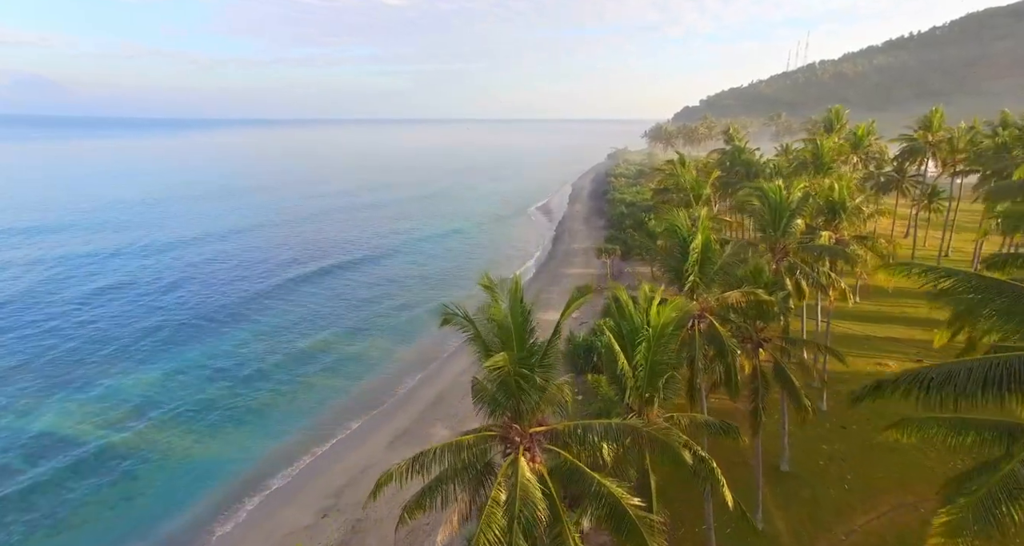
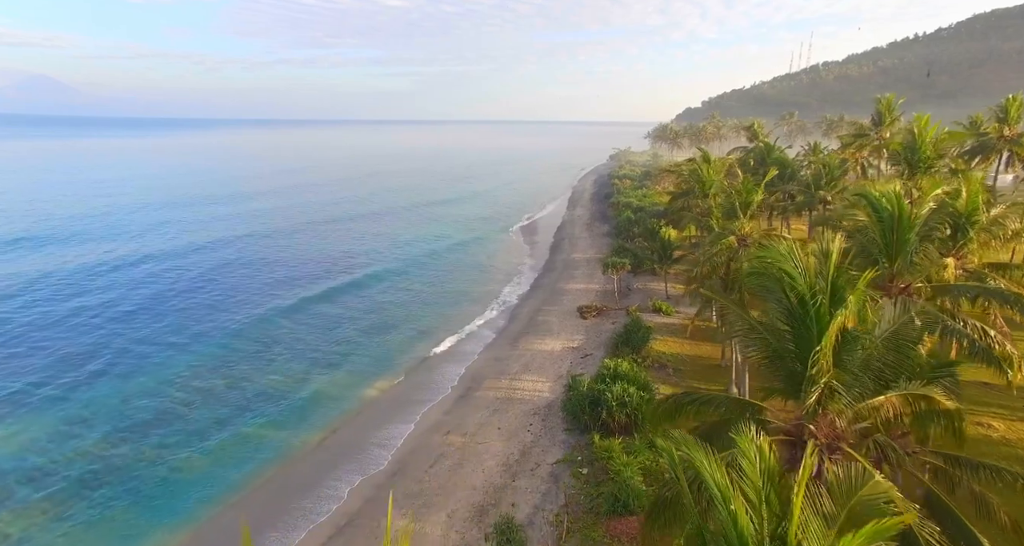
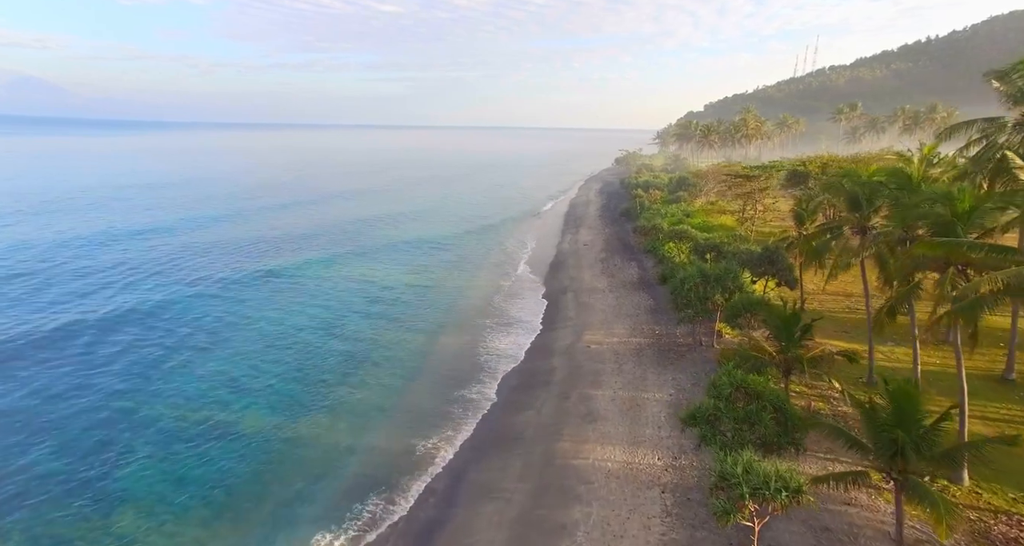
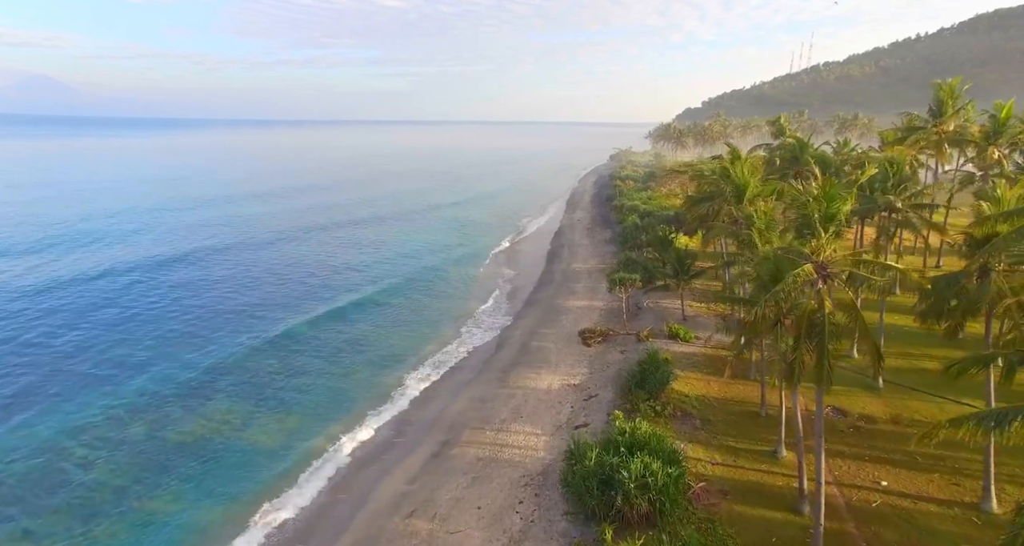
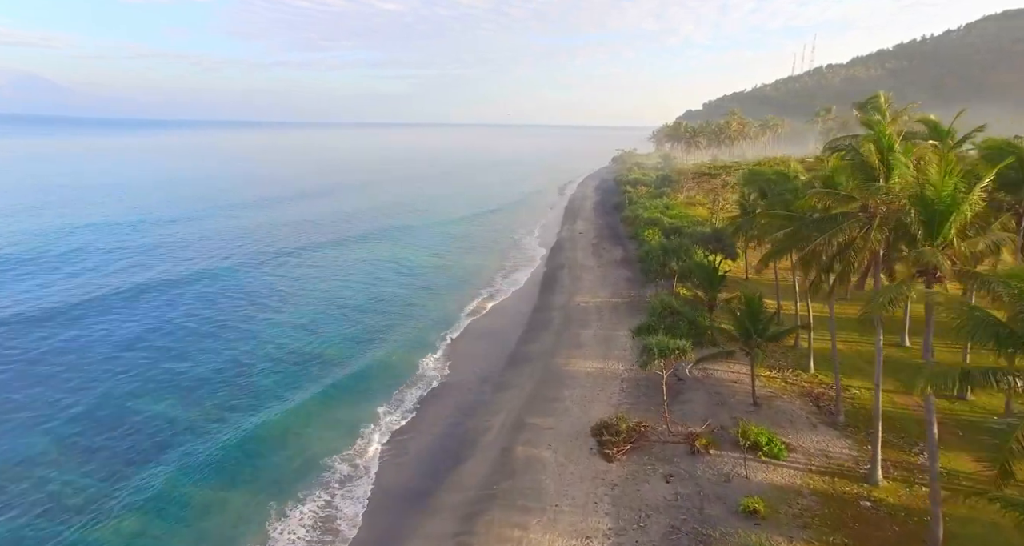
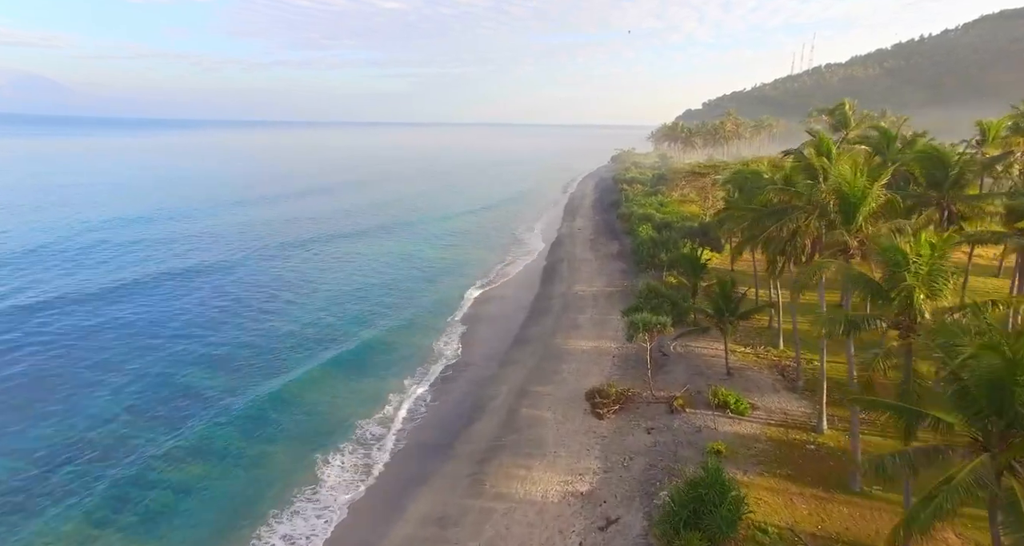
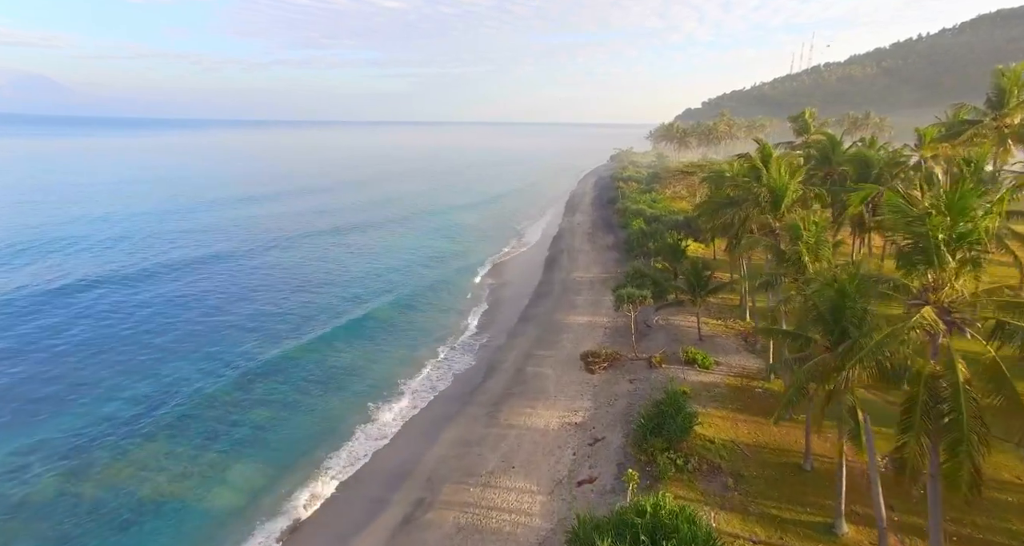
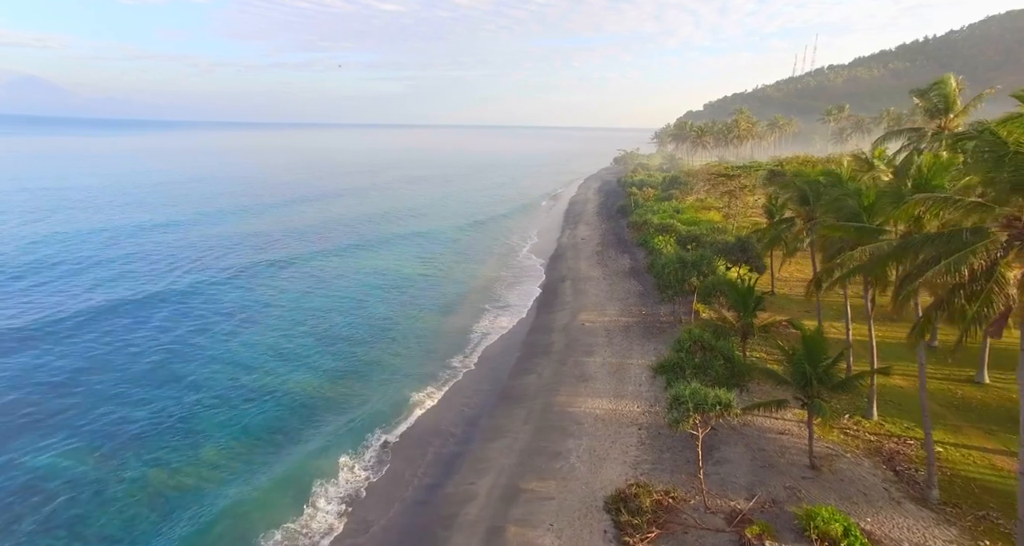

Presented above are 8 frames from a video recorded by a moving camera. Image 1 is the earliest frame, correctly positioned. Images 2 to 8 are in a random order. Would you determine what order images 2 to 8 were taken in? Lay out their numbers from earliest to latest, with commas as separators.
2, 4, 7, 6, 5, 8, 3
